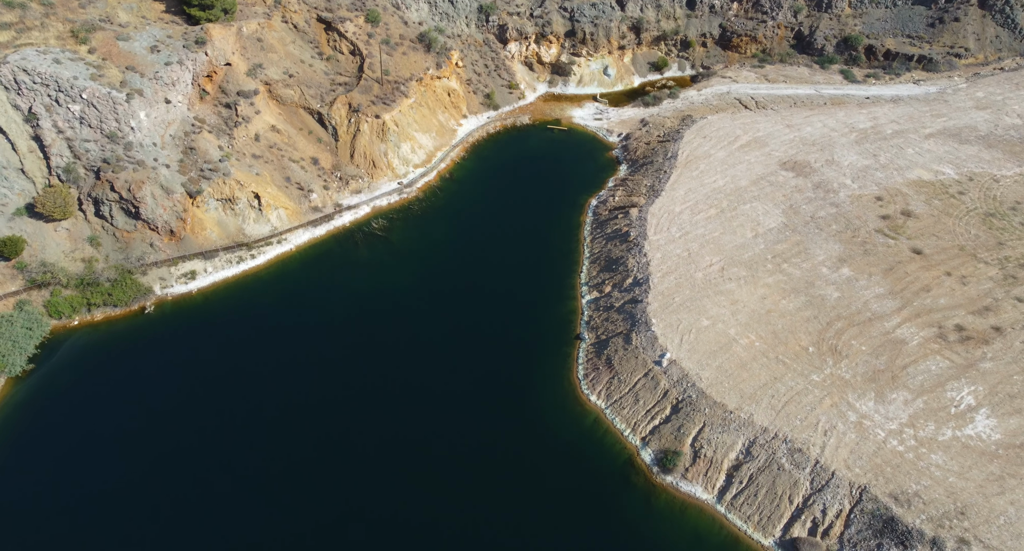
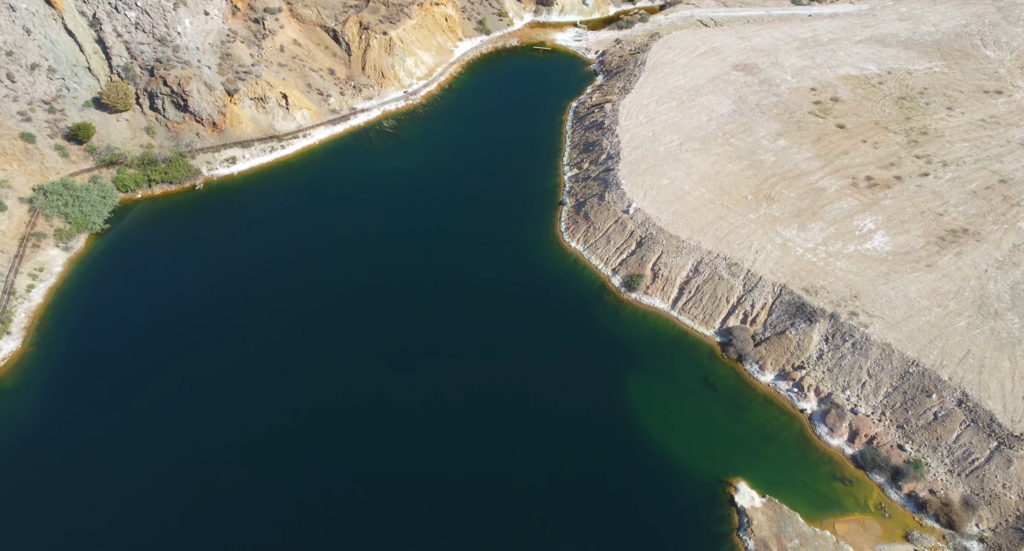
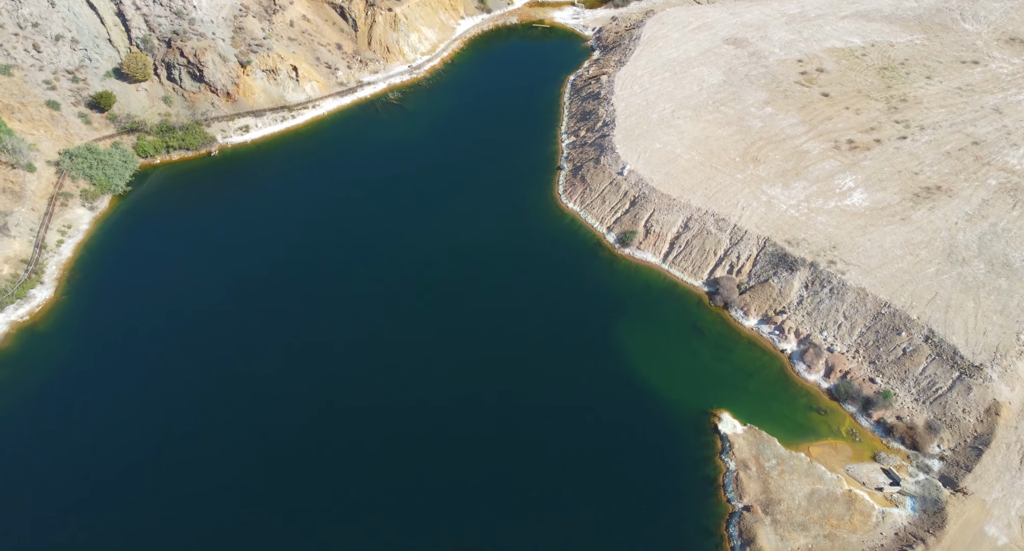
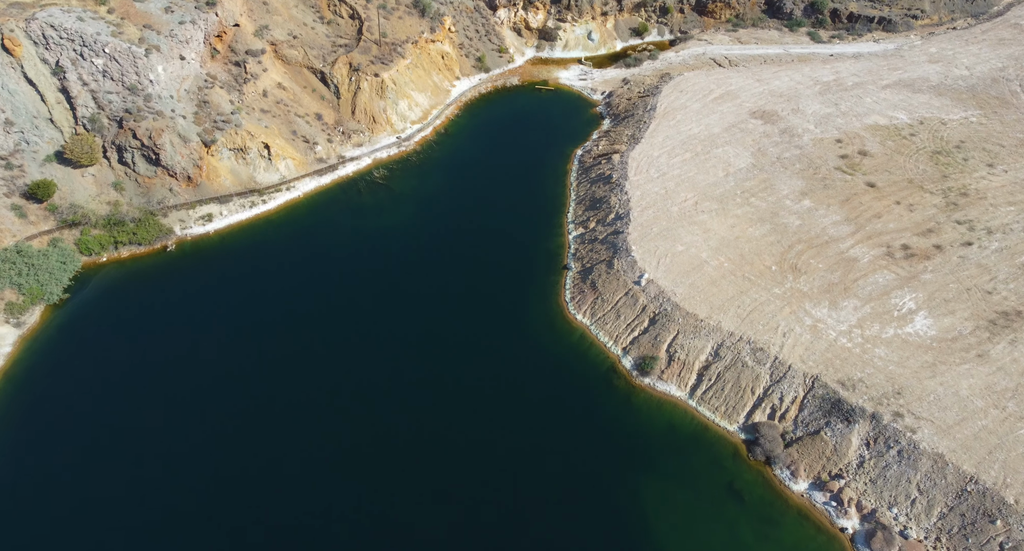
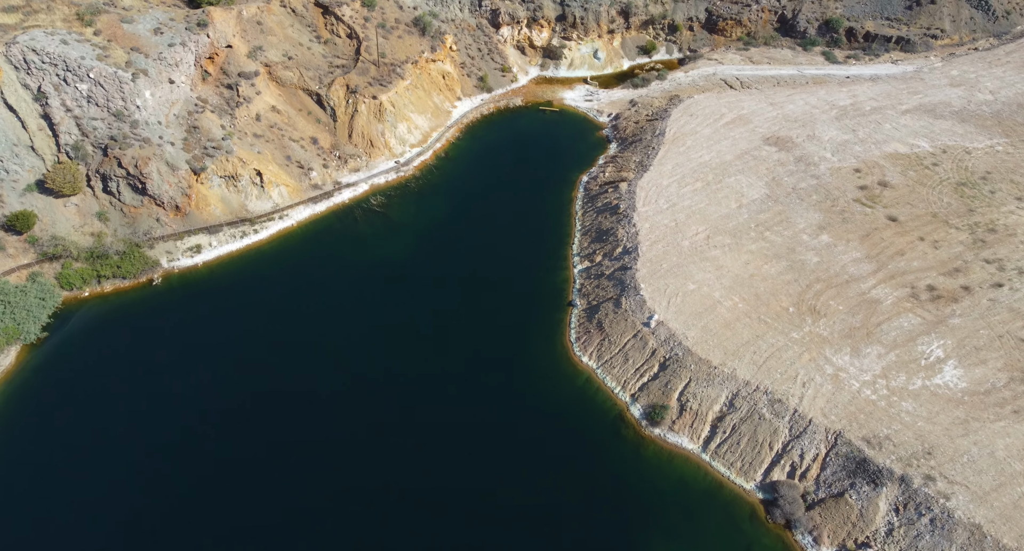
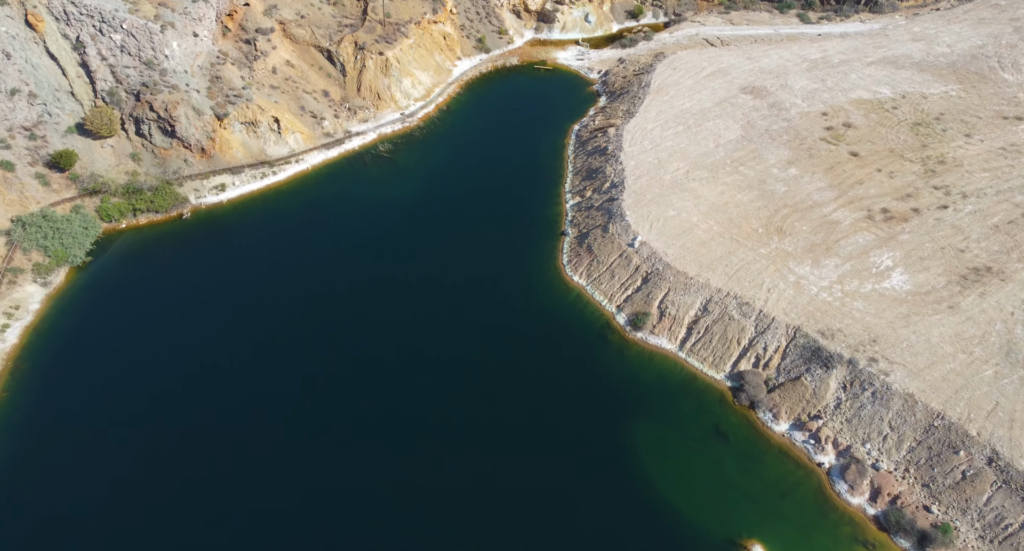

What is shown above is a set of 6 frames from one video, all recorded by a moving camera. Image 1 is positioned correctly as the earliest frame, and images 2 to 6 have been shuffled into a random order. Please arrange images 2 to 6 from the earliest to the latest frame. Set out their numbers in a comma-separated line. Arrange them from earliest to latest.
5, 4, 6, 2, 3
